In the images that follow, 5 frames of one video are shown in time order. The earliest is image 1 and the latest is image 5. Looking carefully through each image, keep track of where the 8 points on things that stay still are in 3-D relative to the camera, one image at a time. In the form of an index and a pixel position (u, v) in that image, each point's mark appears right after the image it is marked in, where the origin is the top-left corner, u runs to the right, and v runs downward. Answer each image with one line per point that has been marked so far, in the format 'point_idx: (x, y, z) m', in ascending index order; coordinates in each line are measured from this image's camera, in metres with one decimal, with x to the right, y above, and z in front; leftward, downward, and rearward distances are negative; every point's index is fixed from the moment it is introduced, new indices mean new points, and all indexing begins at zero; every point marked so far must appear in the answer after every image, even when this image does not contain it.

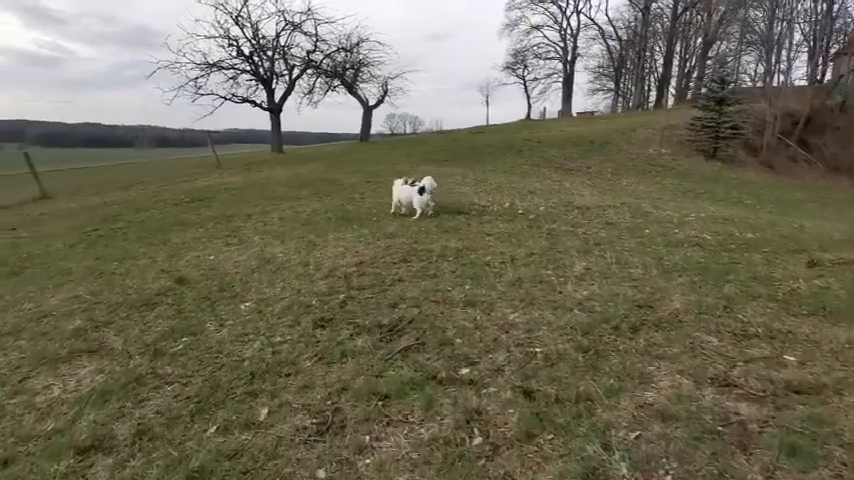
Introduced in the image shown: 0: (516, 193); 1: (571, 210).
0: (+3.1, +1.7, +18.9) m
1: (+3.3, +0.7, +12.0) m
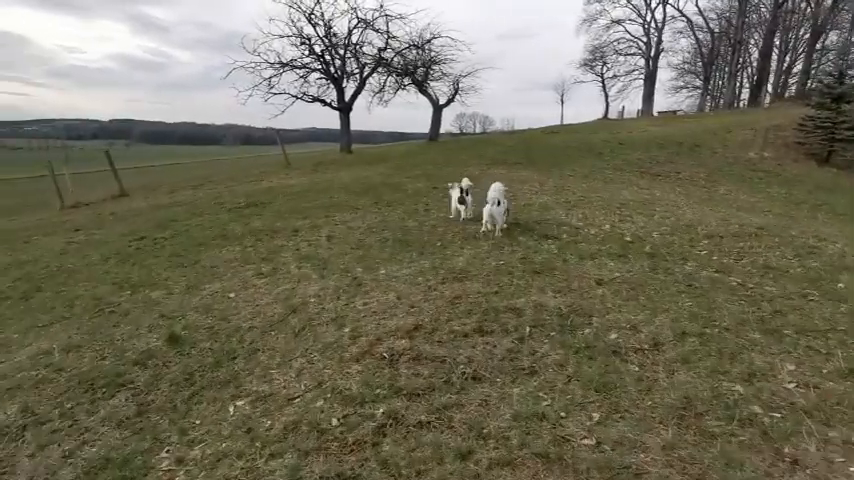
0: (+5.4, +1.0, +16.0) m
1: (+4.7, 0.0, +9.1) m
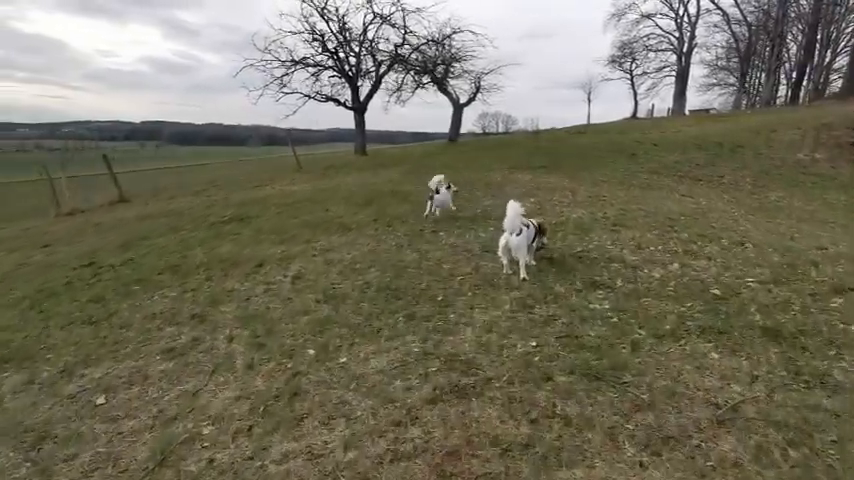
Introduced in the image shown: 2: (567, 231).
0: (+5.7, +0.3, +13.0) m
1: (+4.7, -0.6, +6.2) m
2: (+3.1, +0.2, +11.4) m
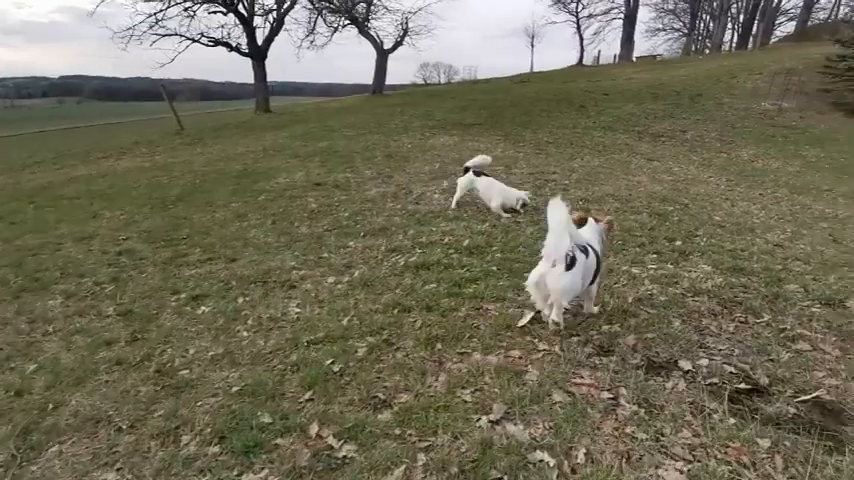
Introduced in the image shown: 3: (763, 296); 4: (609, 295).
0: (+3.1, -0.1, +7.2) m
1: (+2.7, -1.7, +0.5) m
2: (+0.7, -0.5, +5.5) m
3: (+3.5, -0.6, +5.3) m
4: (+1.8, -0.5, +5.2) m
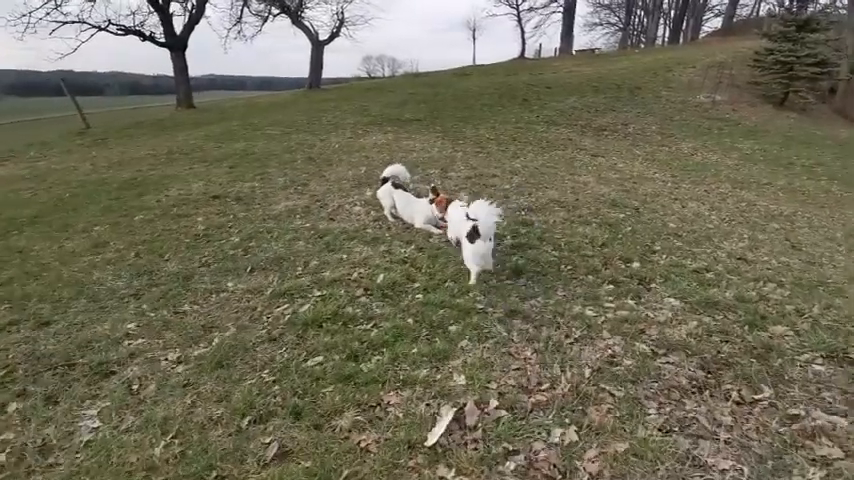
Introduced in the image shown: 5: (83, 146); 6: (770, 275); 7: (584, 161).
0: (+2.0, -0.3, +6.0) m
1: (+2.4, -2.0, -0.7) m
2: (-0.2, -0.8, +4.0) m
3: (+2.7, -0.8, +4.2) m
4: (+1.0, -0.9, +3.9) m
5: (-12.3, +3.2, +18.6) m
6: (+4.6, -0.4, +6.5) m
7: (+5.0, +2.2, +15.1) m
